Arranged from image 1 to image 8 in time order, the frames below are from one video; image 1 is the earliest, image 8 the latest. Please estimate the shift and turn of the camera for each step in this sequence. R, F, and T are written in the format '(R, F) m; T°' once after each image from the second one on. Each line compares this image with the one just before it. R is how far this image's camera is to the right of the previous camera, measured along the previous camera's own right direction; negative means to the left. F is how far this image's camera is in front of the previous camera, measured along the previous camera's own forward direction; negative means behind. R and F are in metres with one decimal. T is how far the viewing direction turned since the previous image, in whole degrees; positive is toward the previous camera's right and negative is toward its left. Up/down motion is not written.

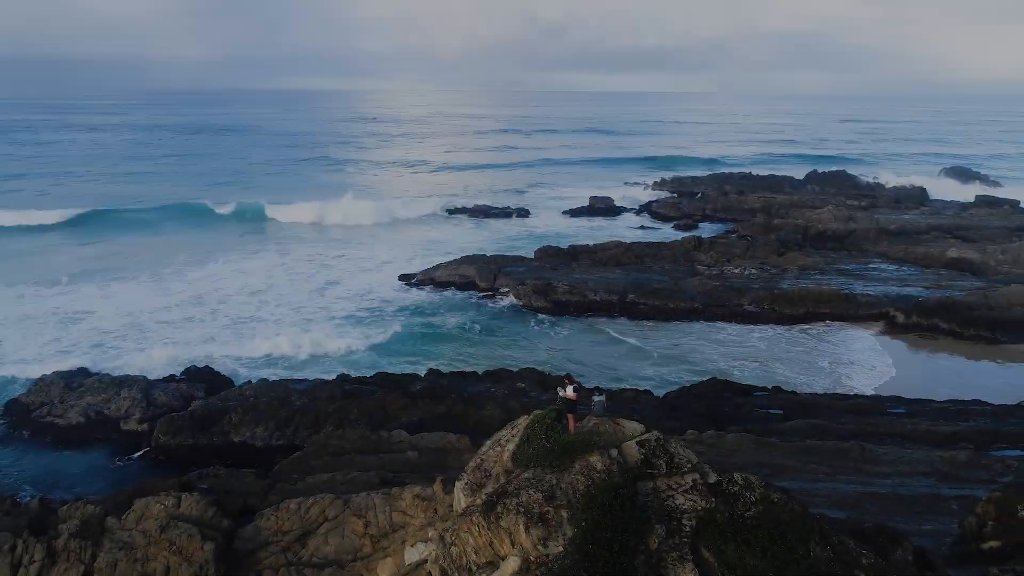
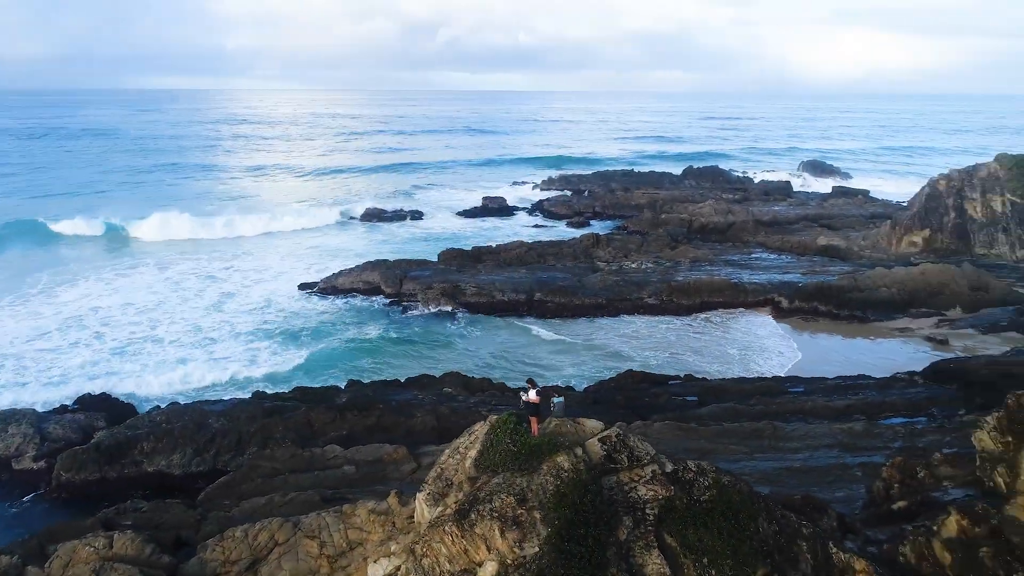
(-1.0, -0.1) m; +9°
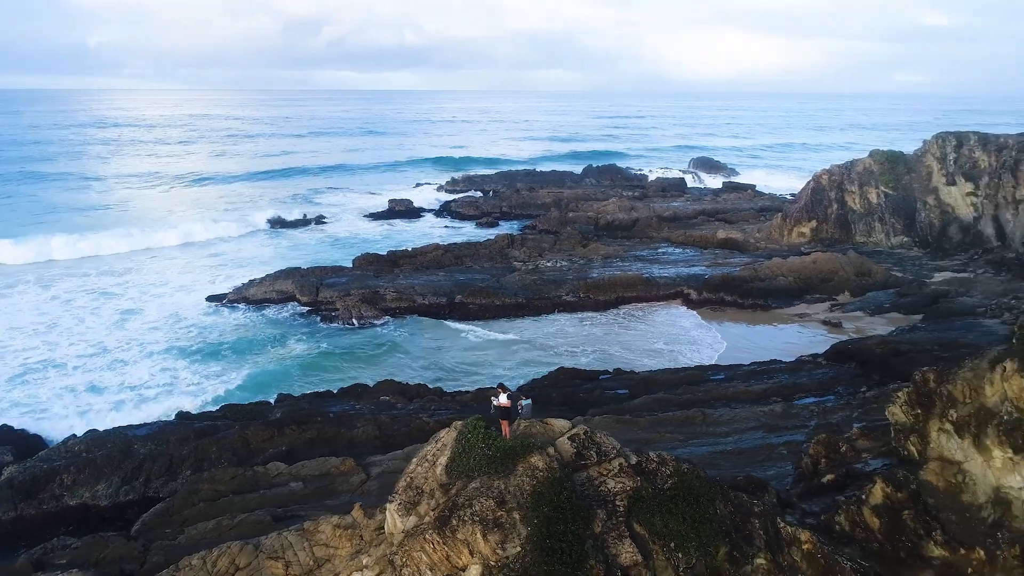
(-0.9, -0.1) m; +8°
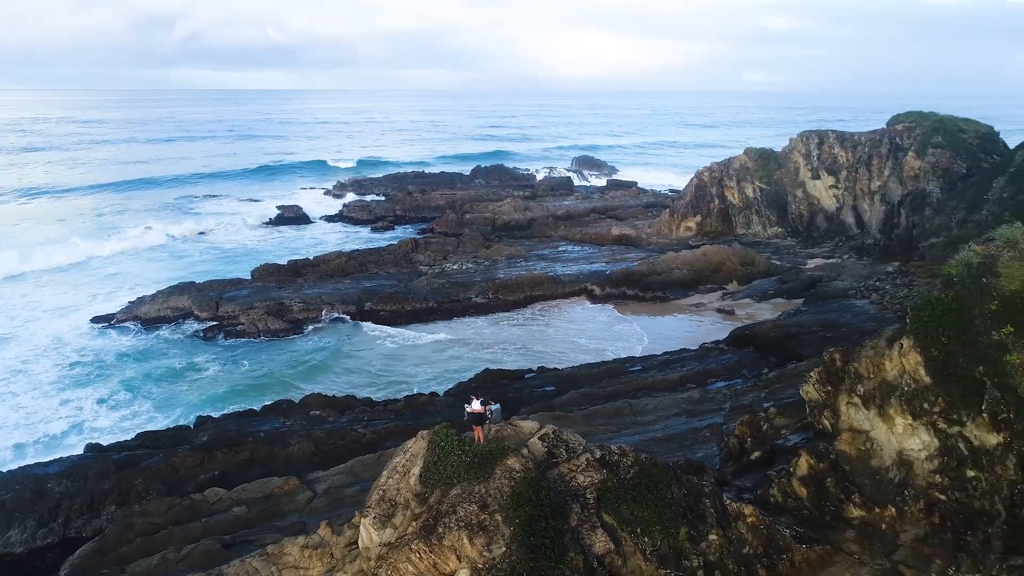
(-1.2, -0.2) m; +9°
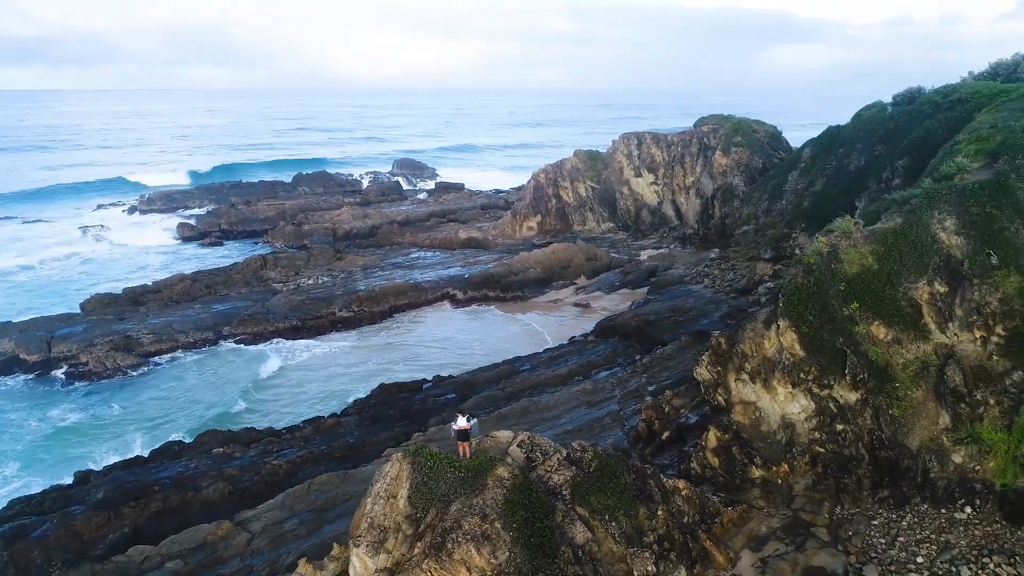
(-2.3, -0.3) m; +15°
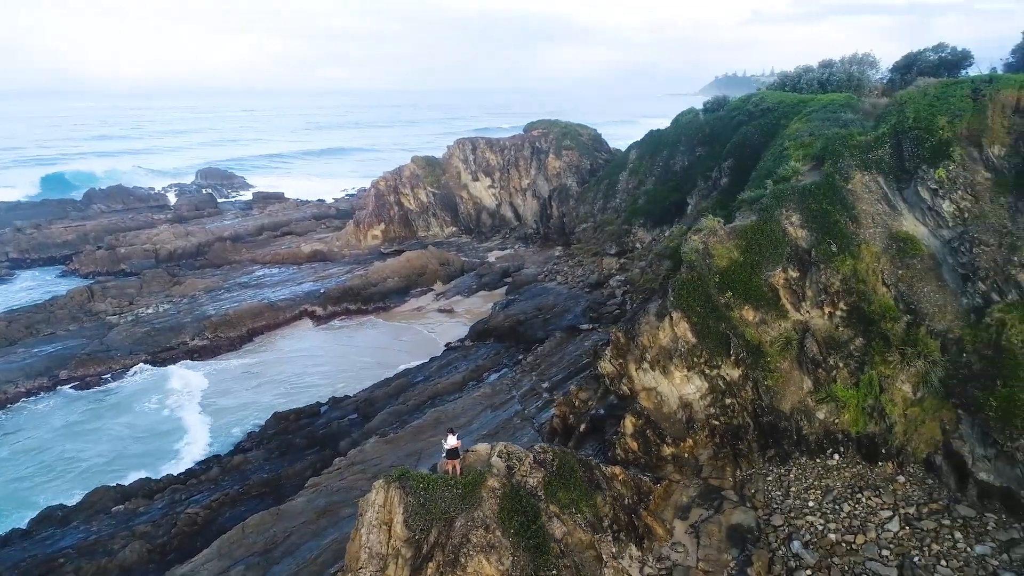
(-2.5, -0.3) m; +15°
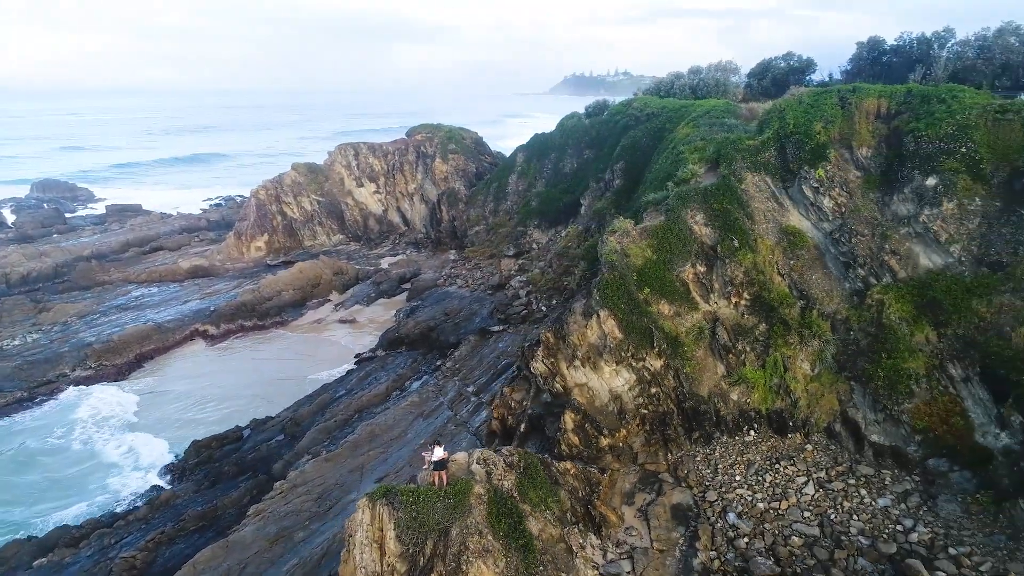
(-1.7, -0.2) m; +11°
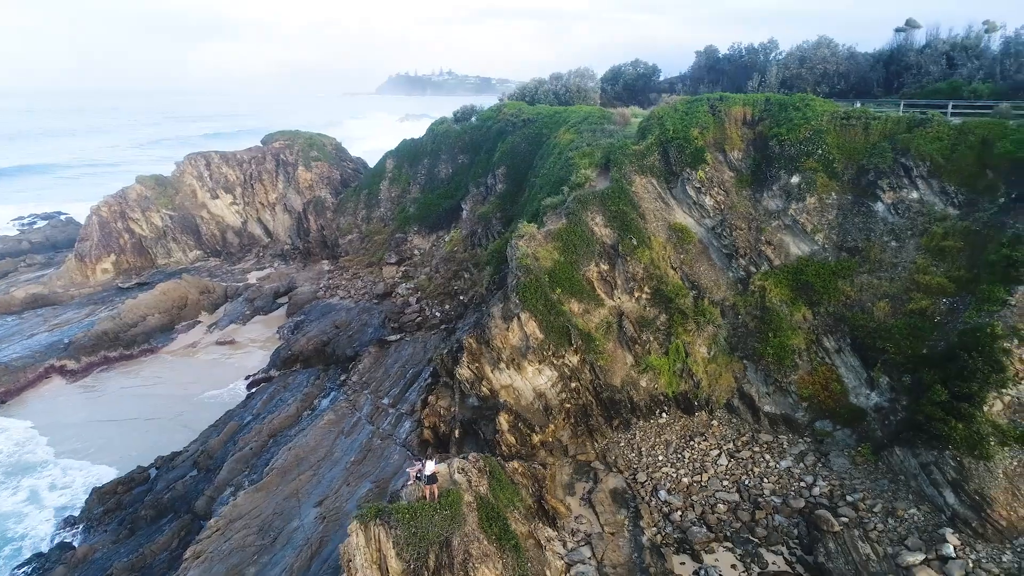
(-2.2, -0.2) m; +13°
